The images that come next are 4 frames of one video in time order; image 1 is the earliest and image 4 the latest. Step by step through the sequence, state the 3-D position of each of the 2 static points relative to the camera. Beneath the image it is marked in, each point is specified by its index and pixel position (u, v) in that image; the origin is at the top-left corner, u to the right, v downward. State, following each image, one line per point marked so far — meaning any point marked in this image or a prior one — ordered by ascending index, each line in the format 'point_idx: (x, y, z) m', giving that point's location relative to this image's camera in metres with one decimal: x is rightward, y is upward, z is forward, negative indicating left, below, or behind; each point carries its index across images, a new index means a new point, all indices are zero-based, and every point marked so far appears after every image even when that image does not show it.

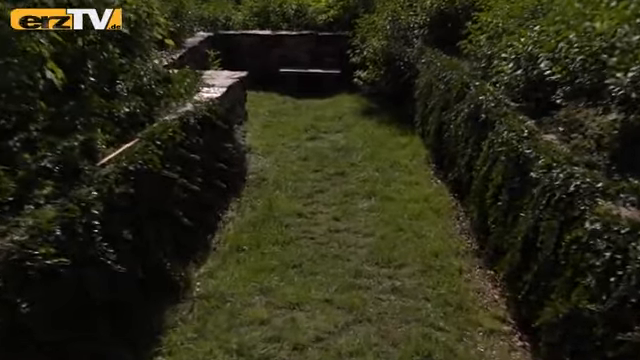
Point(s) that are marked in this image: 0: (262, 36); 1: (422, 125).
0: (-1.1, +2.7, +10.5) m
1: (+1.3, +0.7, +6.9) m
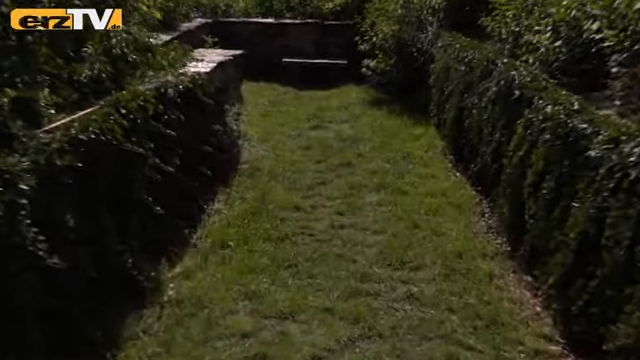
0: (-1.0, +2.7, +9.8) m
1: (+1.3, +0.7, +6.1) m
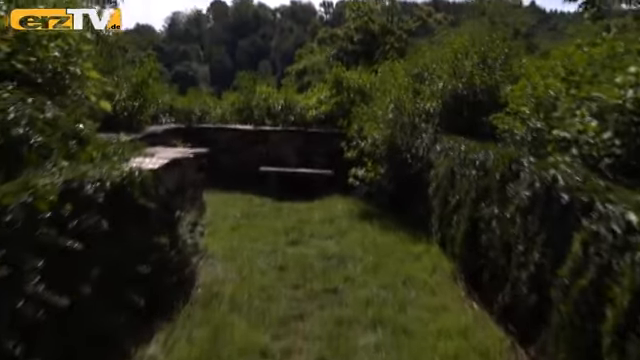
0: (-1.3, +0.8, +9.0) m
1: (+1.1, -0.4, +5.1) m
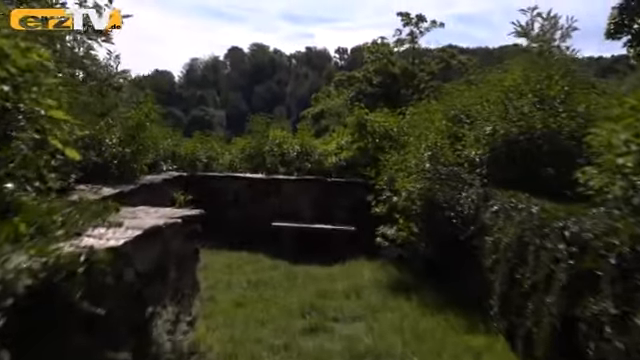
0: (-1.0, 0.0, +8.0) m
1: (+1.3, -0.9, +3.9) m
